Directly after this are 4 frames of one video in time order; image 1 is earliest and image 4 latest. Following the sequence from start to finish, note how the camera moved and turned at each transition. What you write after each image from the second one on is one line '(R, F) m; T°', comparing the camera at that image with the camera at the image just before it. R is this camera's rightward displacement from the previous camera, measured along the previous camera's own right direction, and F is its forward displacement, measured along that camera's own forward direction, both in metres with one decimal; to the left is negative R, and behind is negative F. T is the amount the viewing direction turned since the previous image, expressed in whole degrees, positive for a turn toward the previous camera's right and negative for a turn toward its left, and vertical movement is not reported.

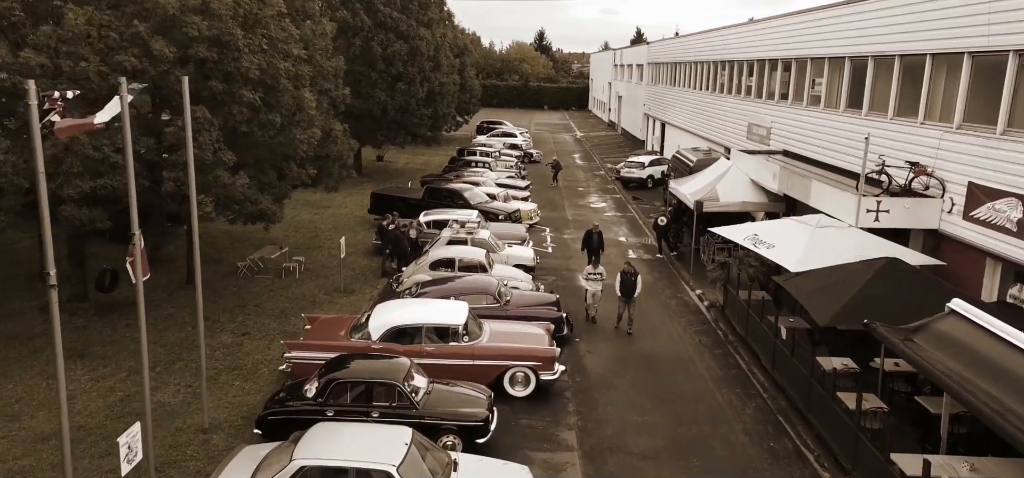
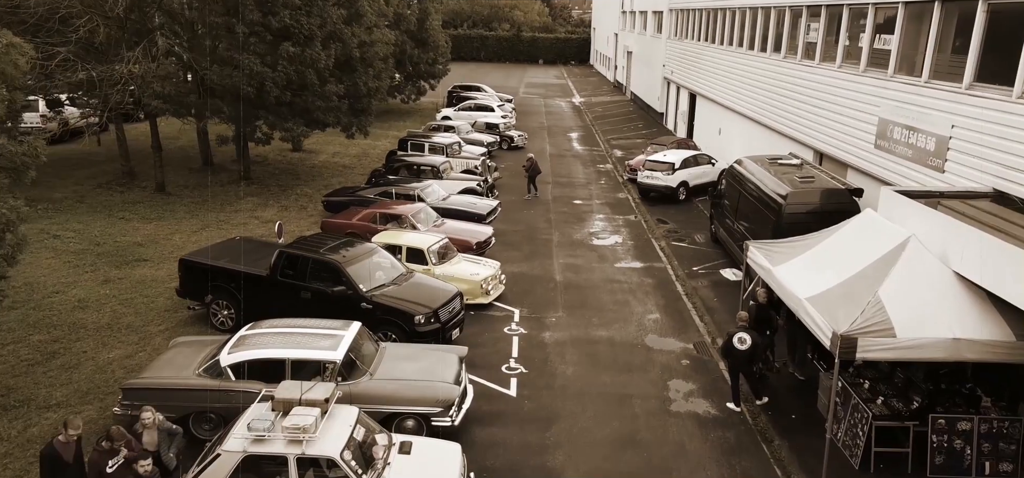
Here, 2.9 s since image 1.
(+1.1, +11.3) m; 0°
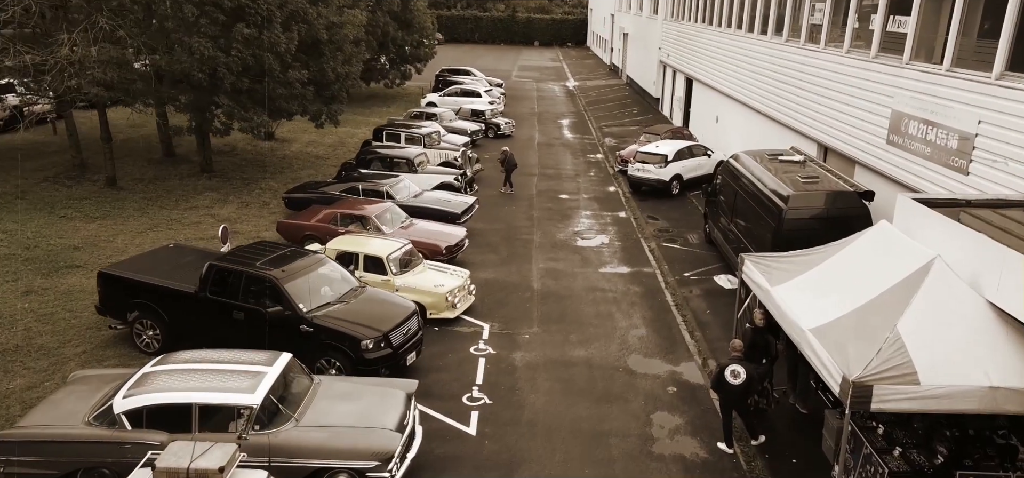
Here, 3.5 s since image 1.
(+0.5, +1.5) m; 0°
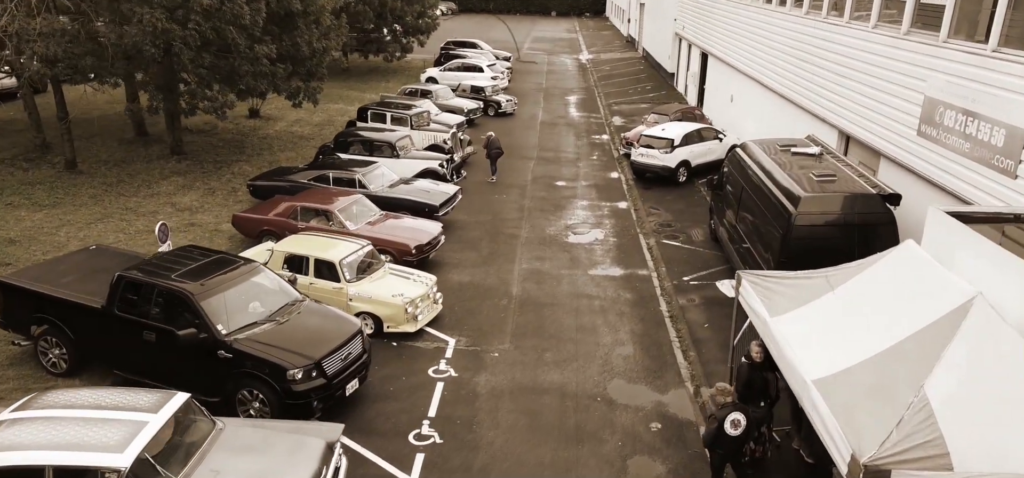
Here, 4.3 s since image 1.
(+0.8, +1.6) m; -2°
